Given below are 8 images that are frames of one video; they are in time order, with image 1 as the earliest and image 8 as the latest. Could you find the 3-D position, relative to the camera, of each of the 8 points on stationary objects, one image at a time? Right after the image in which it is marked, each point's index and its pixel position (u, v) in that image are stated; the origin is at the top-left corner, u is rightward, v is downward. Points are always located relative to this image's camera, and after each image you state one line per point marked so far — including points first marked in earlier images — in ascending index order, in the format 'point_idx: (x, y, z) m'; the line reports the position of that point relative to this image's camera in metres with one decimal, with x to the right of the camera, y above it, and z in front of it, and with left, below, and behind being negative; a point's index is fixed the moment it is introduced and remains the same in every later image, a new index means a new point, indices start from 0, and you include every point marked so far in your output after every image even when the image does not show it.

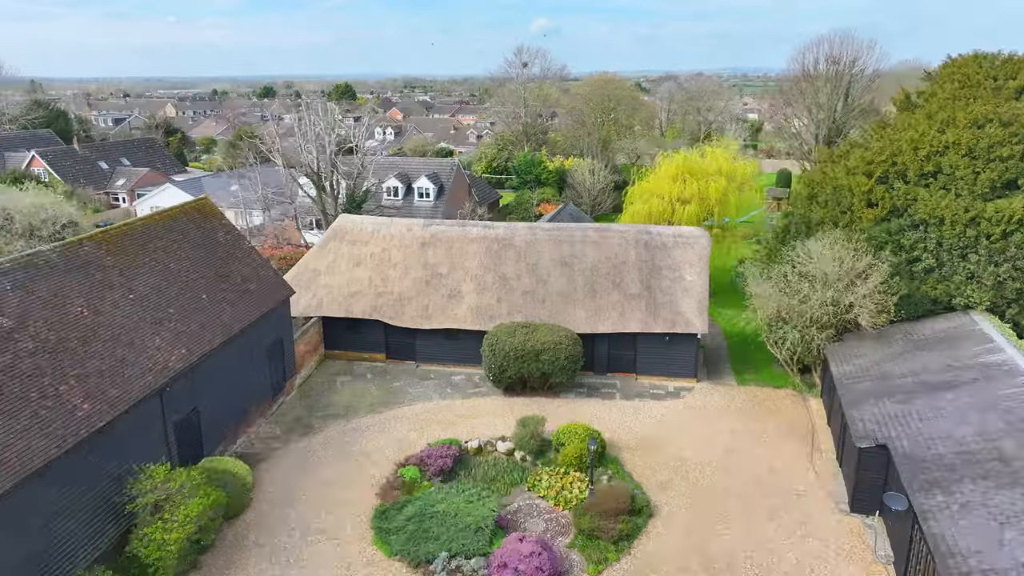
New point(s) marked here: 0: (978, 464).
0: (+11.7, -4.4, +17.9) m
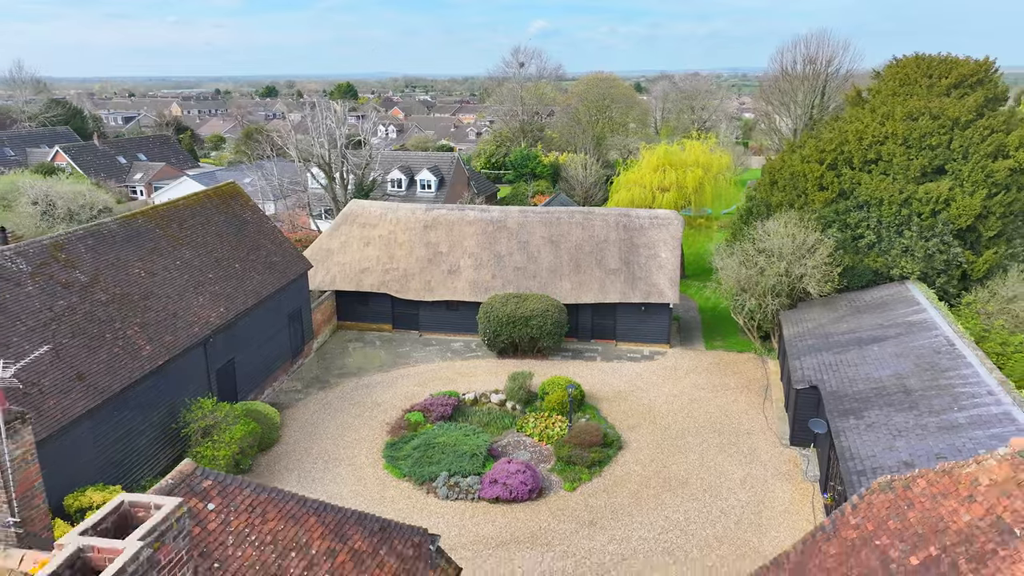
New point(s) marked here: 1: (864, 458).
0: (+11.4, -3.3, +21.6) m
1: (+9.3, -4.5, +18.8) m
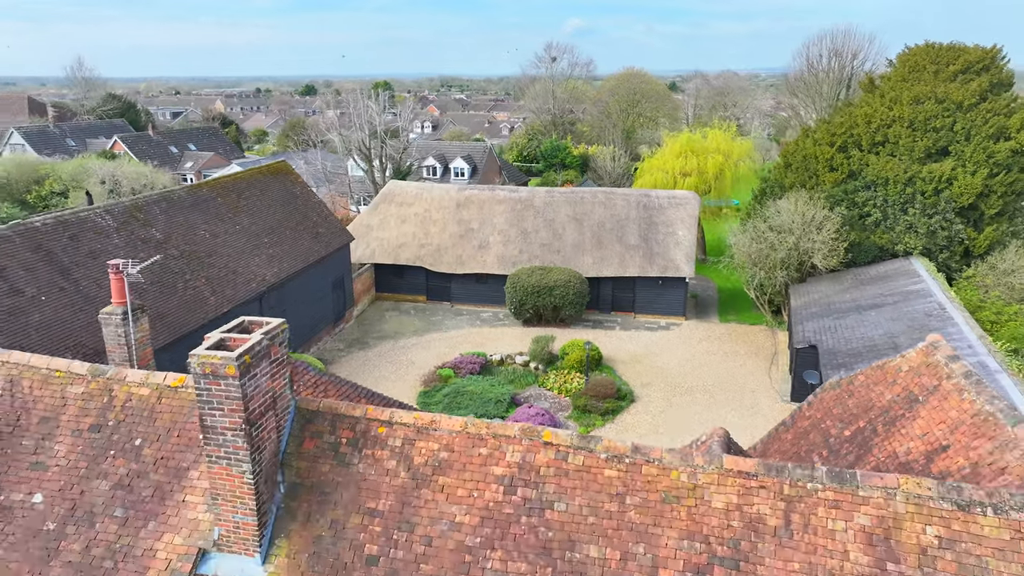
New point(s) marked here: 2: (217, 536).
0: (+12.1, -2.1, +23.5) m
1: (+9.9, -3.3, +20.8) m
2: (-3.4, -2.8, +8.2) m
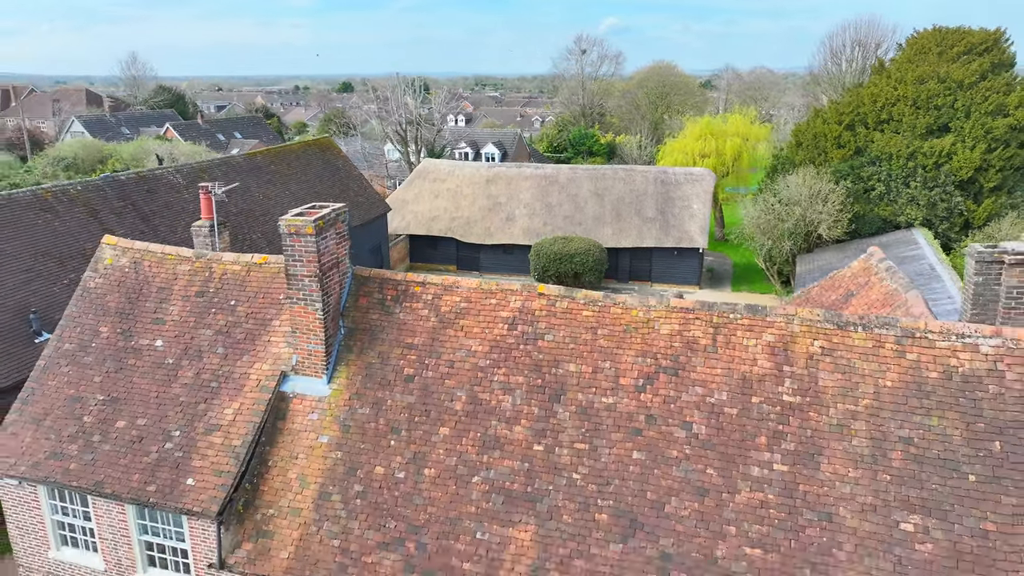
0: (+12.8, -0.6, +25.6) m
1: (+10.5, -1.8, +23.0) m
2: (-3.4, -1.1, +11.0) m
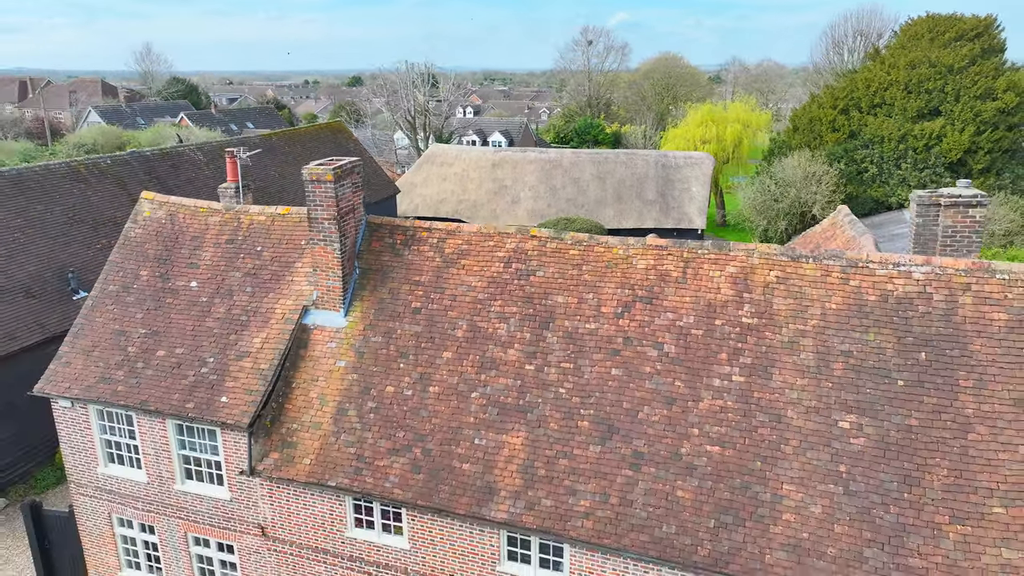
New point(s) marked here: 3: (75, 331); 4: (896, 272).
0: (+12.9, +0.4, +26.8) m
1: (+10.5, -0.8, +24.3) m
2: (-3.4, -0.2, +12.4) m
3: (-8.1, -0.8, +13.2) m
4: (+5.5, +0.2, +10.2) m
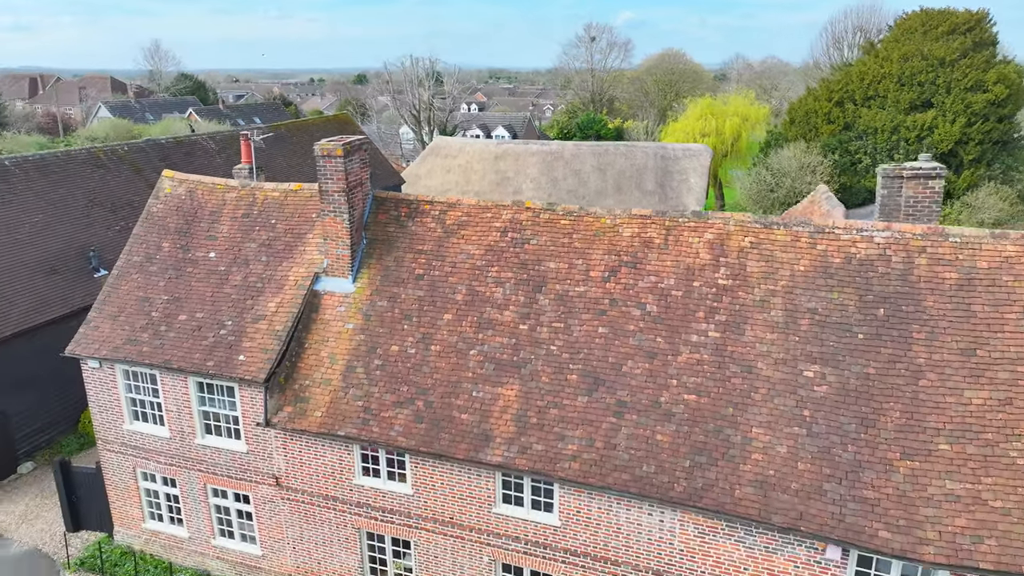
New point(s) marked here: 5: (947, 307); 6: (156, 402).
0: (+12.9, +1.0, +27.7) m
1: (+10.5, -0.2, +25.2) m
2: (-3.5, +0.4, +13.4) m
3: (-8.2, -0.2, +14.2) m
4: (+5.4, +0.8, +11.1) m
5: (+6.3, -0.3, +10.2) m
6: (-6.8, -2.2, +13.7) m
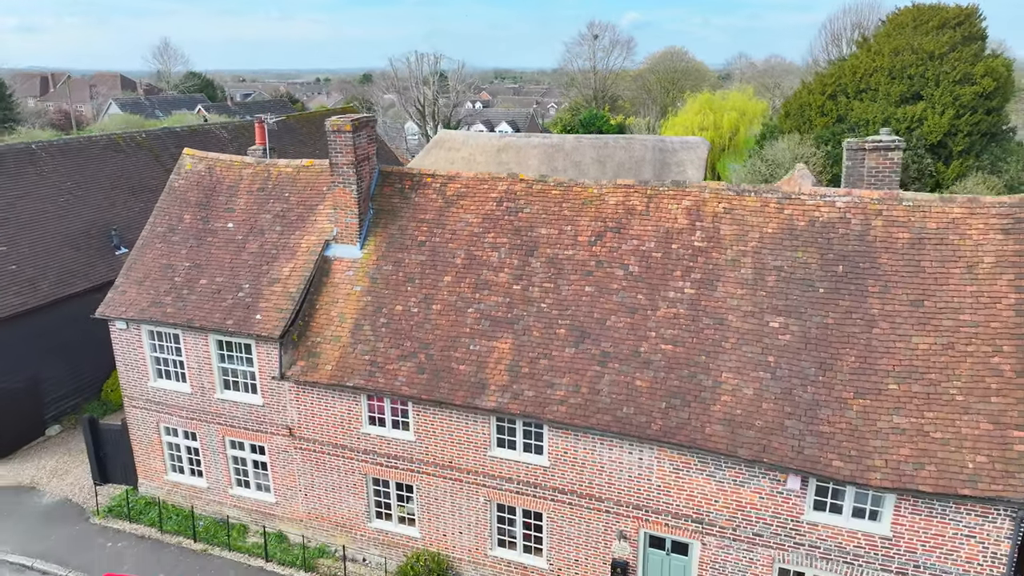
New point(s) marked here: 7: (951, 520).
0: (+12.9, +1.6, +28.7) m
1: (+10.5, +0.5, +26.2) m
2: (-3.6, +1.1, +14.5) m
3: (-8.3, +0.5, +15.4) m
4: (+5.3, +1.5, +12.1) m
5: (+6.2, +0.4, +11.3) m
6: (-6.9, -1.5, +14.8) m
7: (+6.2, -3.3, +10.1) m
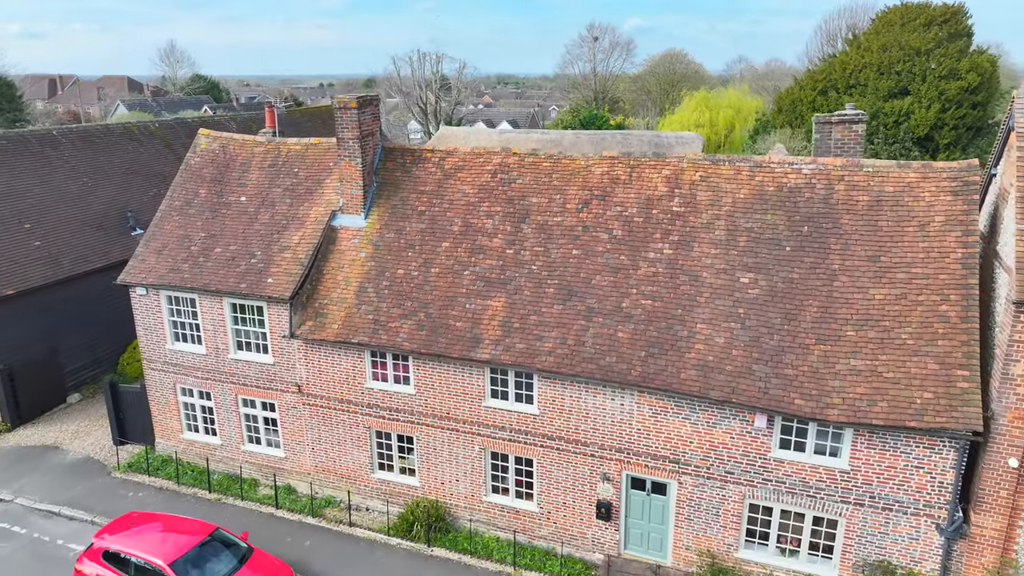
0: (+12.8, +2.2, +29.7) m
1: (+10.4, +1.1, +27.2) m
2: (-3.7, +1.8, +15.5) m
3: (-8.4, +1.2, +16.5) m
4: (+5.2, +2.2, +13.2) m
5: (+6.0, +1.1, +12.3) m
6: (-7.1, -0.8, +15.9) m
7: (+6.1, -2.6, +11.1) m
